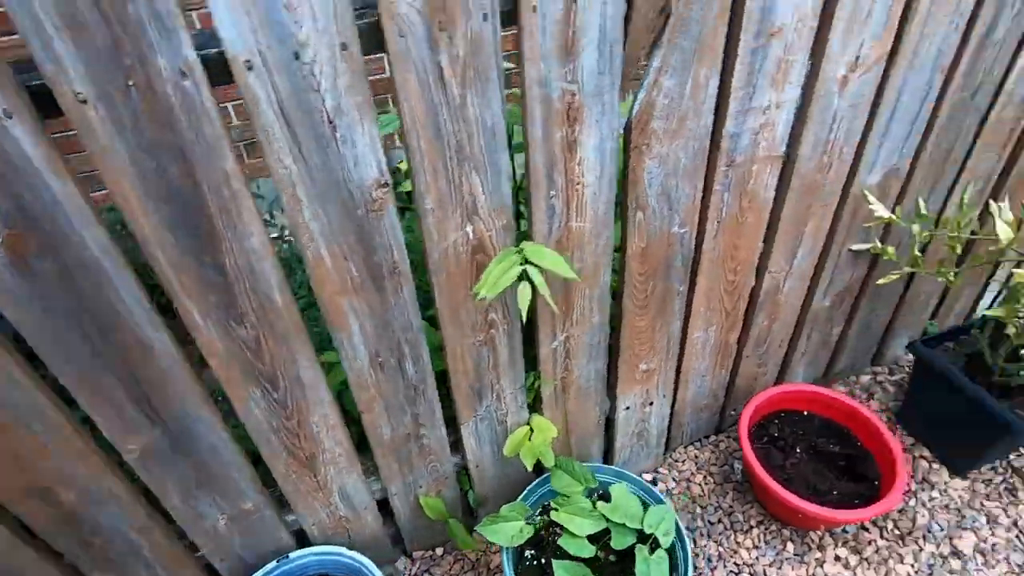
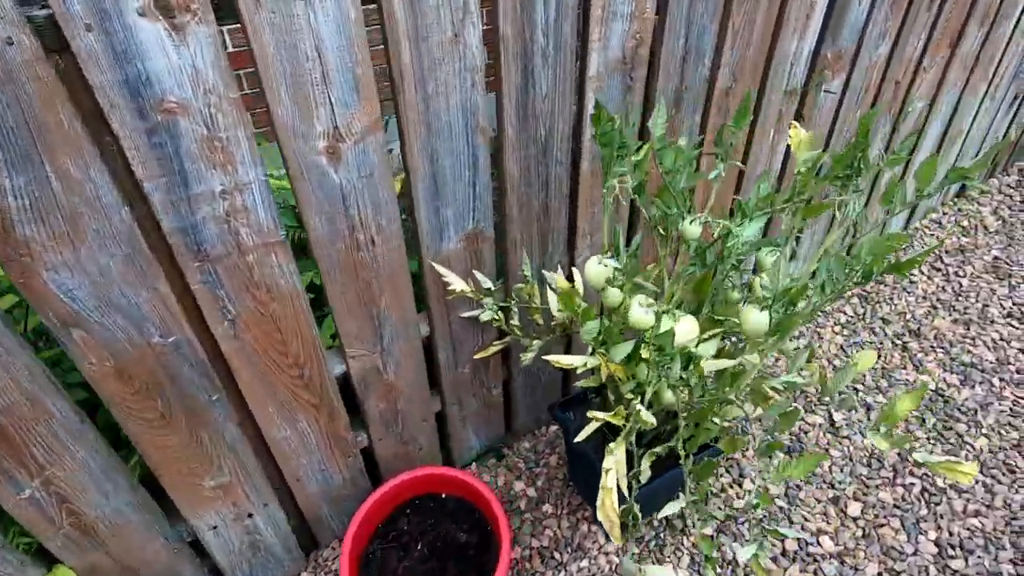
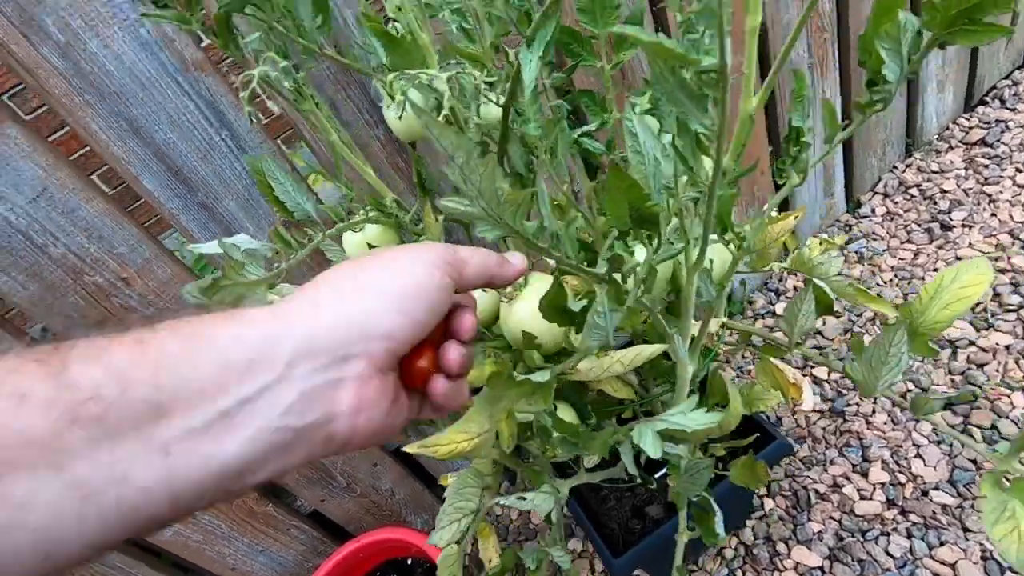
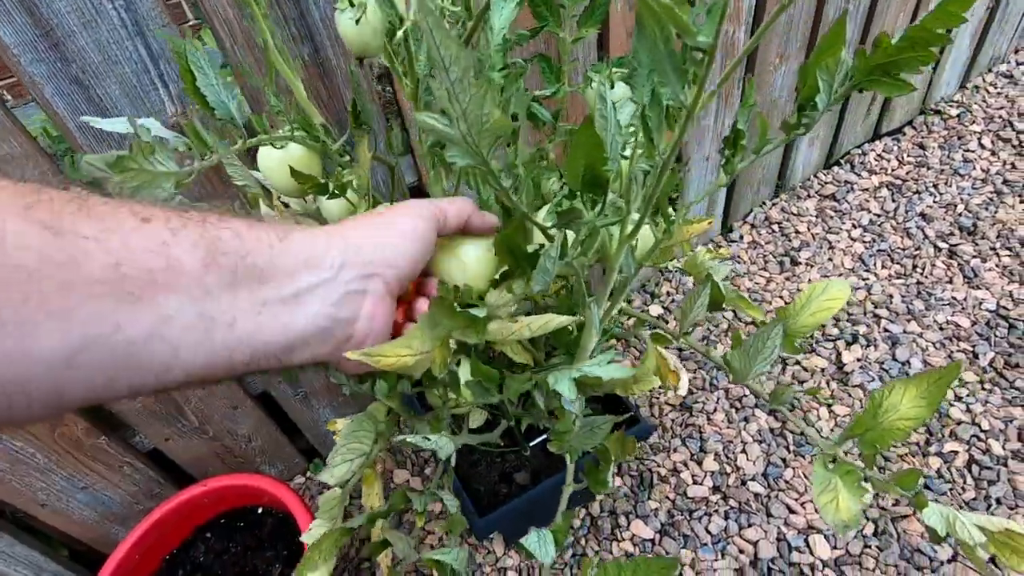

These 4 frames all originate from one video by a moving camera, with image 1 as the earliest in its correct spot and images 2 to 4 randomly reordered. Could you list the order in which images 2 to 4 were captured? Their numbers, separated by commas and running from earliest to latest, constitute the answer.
2, 4, 3
